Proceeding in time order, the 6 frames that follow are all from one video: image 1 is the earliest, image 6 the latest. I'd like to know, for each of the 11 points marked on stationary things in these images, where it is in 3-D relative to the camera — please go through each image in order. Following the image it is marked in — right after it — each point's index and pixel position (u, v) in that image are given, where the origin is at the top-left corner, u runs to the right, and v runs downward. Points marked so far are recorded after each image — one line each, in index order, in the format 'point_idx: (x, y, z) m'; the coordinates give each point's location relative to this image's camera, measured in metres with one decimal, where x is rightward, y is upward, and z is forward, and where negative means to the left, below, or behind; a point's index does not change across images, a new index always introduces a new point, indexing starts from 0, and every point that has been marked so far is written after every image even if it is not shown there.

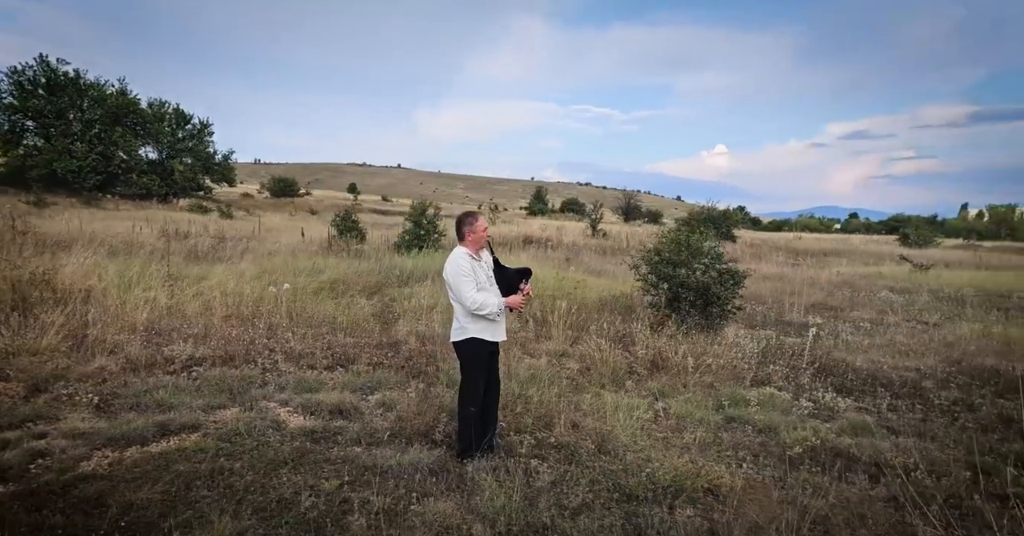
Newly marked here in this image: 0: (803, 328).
0: (+5.0, -1.0, +11.7) m
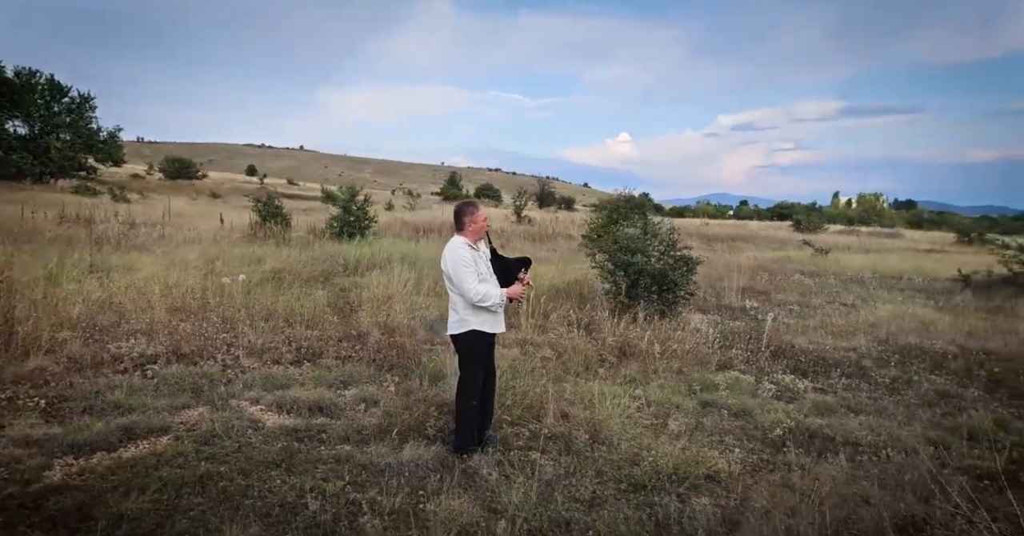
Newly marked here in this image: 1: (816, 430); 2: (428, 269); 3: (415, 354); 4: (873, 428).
0: (+4.1, -0.7, +12.1) m
1: (+2.3, -1.3, +5.2) m
2: (-1.7, 0.0, +12.2) m
3: (-0.9, -0.8, +6.4) m
4: (+2.9, -1.3, +5.4) m
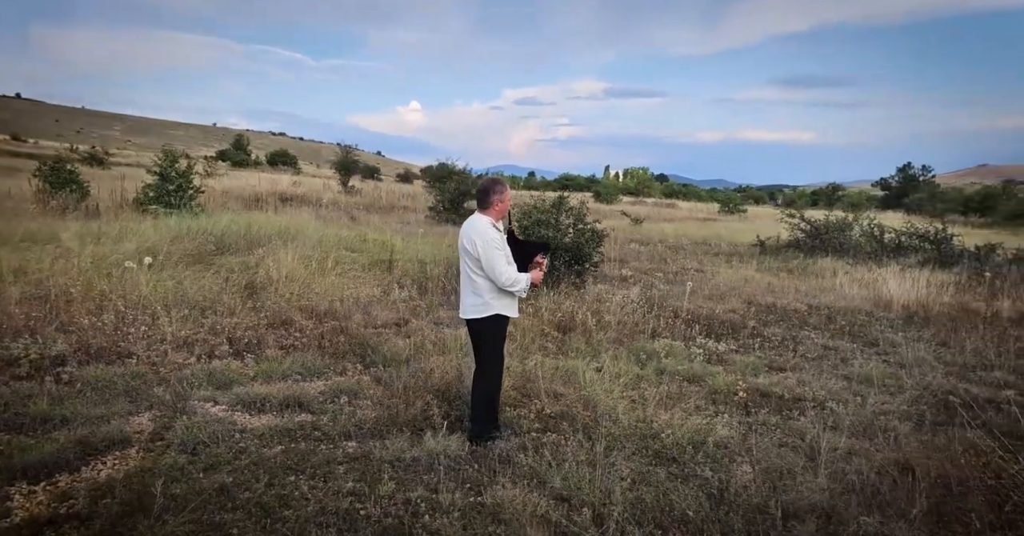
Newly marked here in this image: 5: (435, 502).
0: (+2.2, -0.2, +12.8) m
1: (+2.1, -1.0, +5.7) m
2: (-3.5, +0.4, +11.4) m
3: (-1.3, -0.7, +6.1) m
4: (+2.6, -1.1, +6.0) m
5: (-0.4, -1.1, +3.2) m
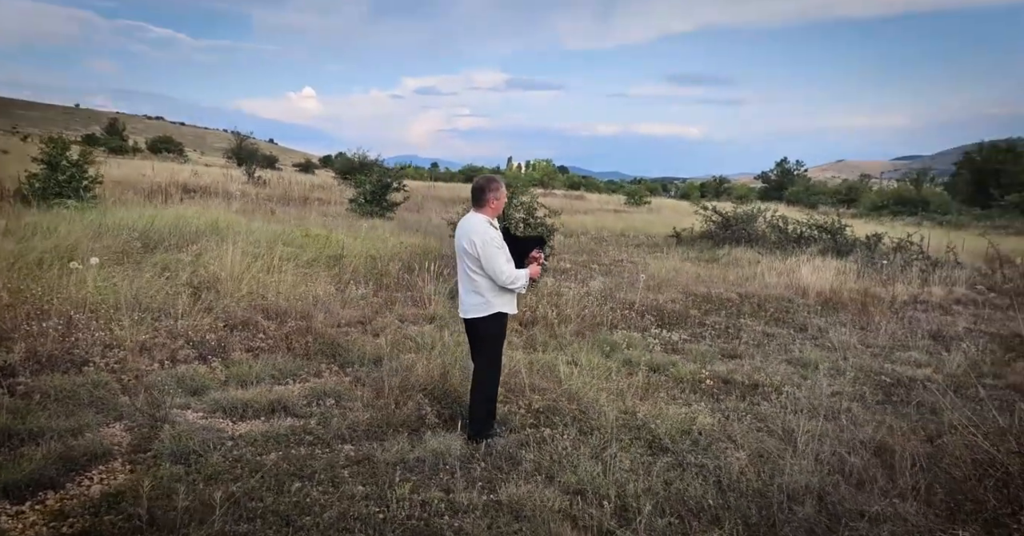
0: (+1.1, -0.1, +13.1) m
1: (+1.9, -1.0, +6.0) m
2: (-4.3, +0.4, +11.0) m
3: (-1.6, -0.6, +6.0) m
4: (+2.3, -1.0, +6.4) m
5: (-0.3, -1.1, +3.3) m
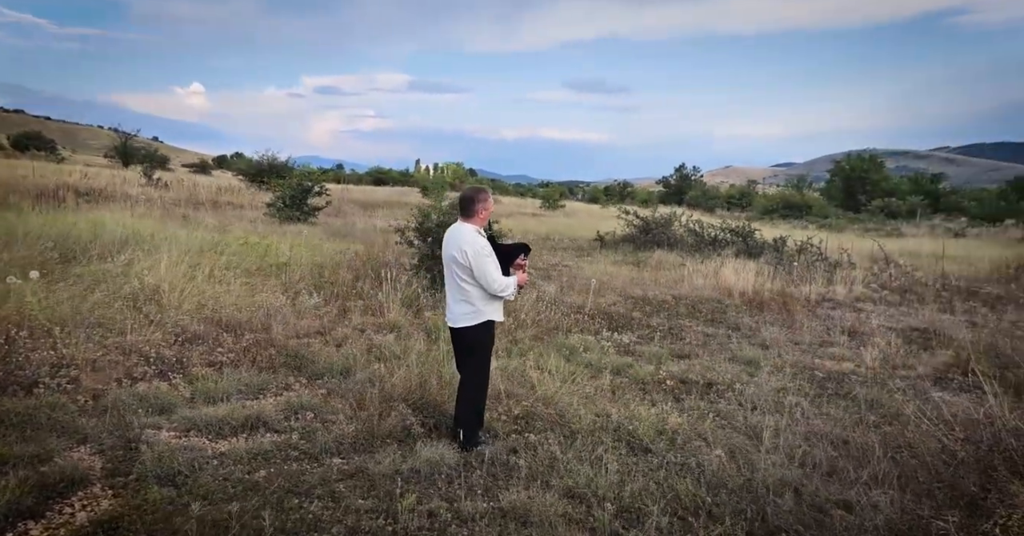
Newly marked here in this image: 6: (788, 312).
0: (0.0, -0.2, +13.2) m
1: (+1.6, -1.0, +6.3) m
2: (-5.2, +0.3, +10.6) m
3: (-1.9, -0.7, +5.9) m
4: (+2.0, -1.0, +6.7) m
5: (-0.3, -1.2, +3.3) m
6: (+4.8, -0.8, +11.6) m
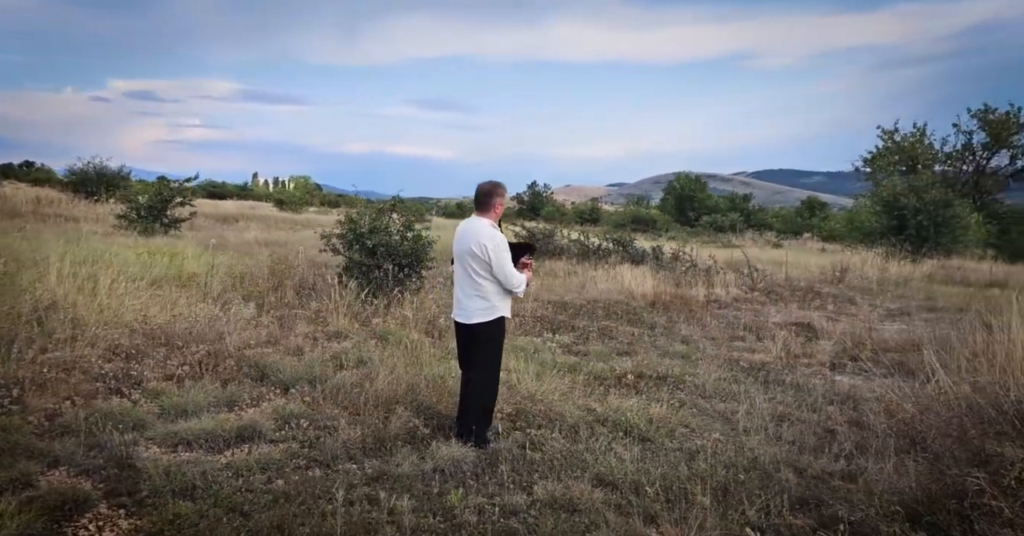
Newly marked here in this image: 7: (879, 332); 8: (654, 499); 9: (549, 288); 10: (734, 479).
0: (-1.6, -0.3, +13.2) m
1: (+1.3, -1.0, +6.6) m
2: (-6.2, +0.1, +9.7) m
3: (-2.1, -0.8, +5.6) m
4: (+1.5, -1.0, +7.1) m
5: (-0.1, -1.2, +3.4) m
6: (+3.4, -0.8, +12.4) m
7: (+5.7, -1.0, +10.2) m
8: (+0.7, -1.2, +3.4) m
9: (+1.2, -0.4, +14.0) m
10: (+1.2, -1.1, +3.7) m
